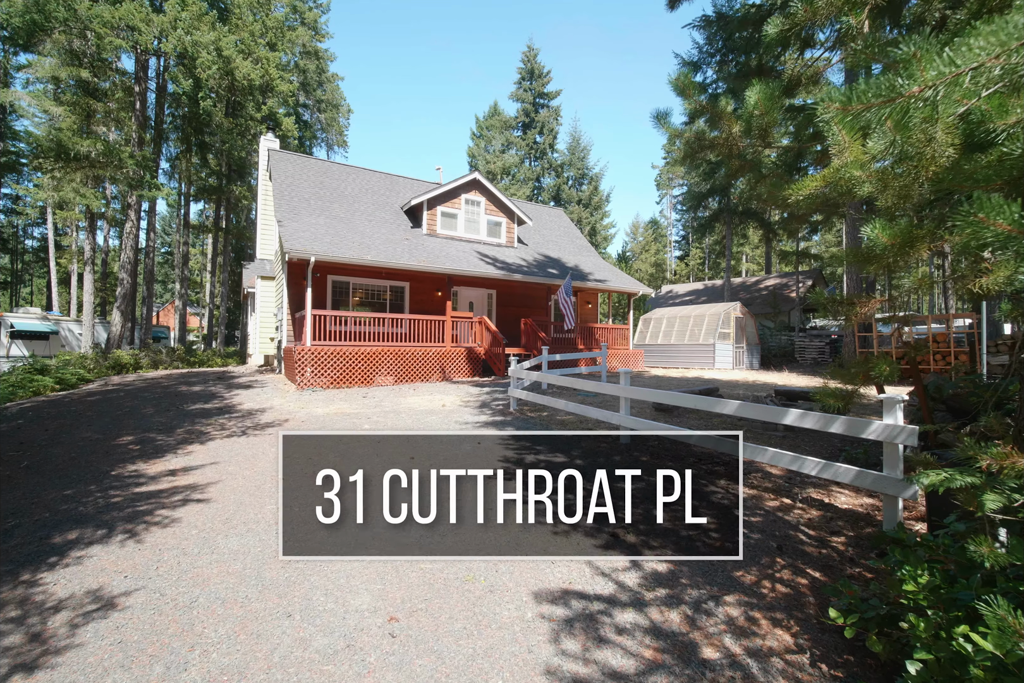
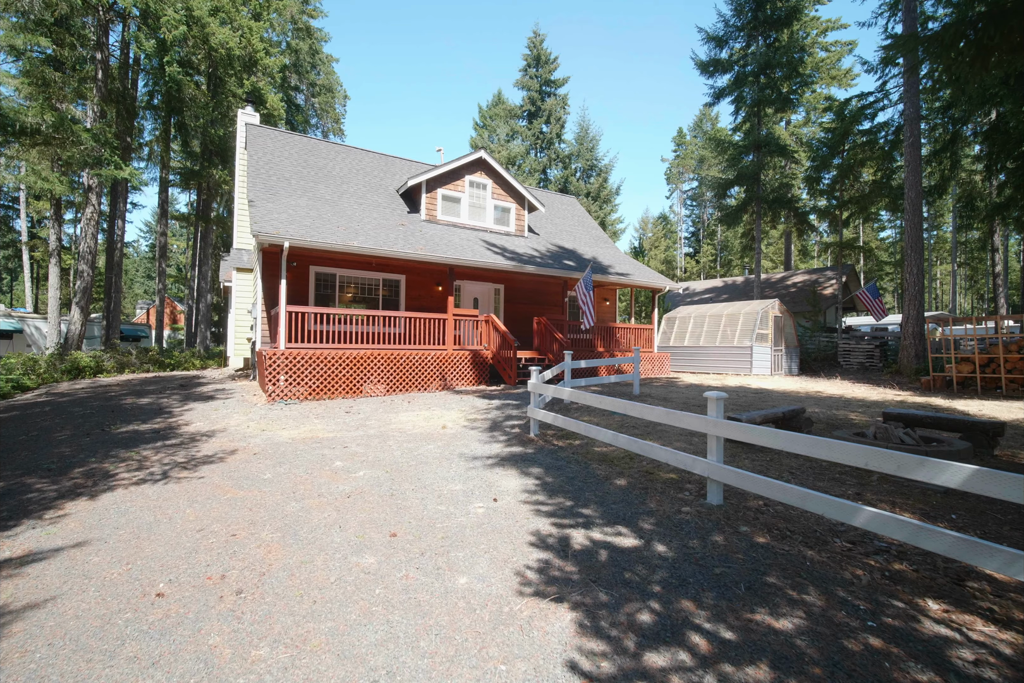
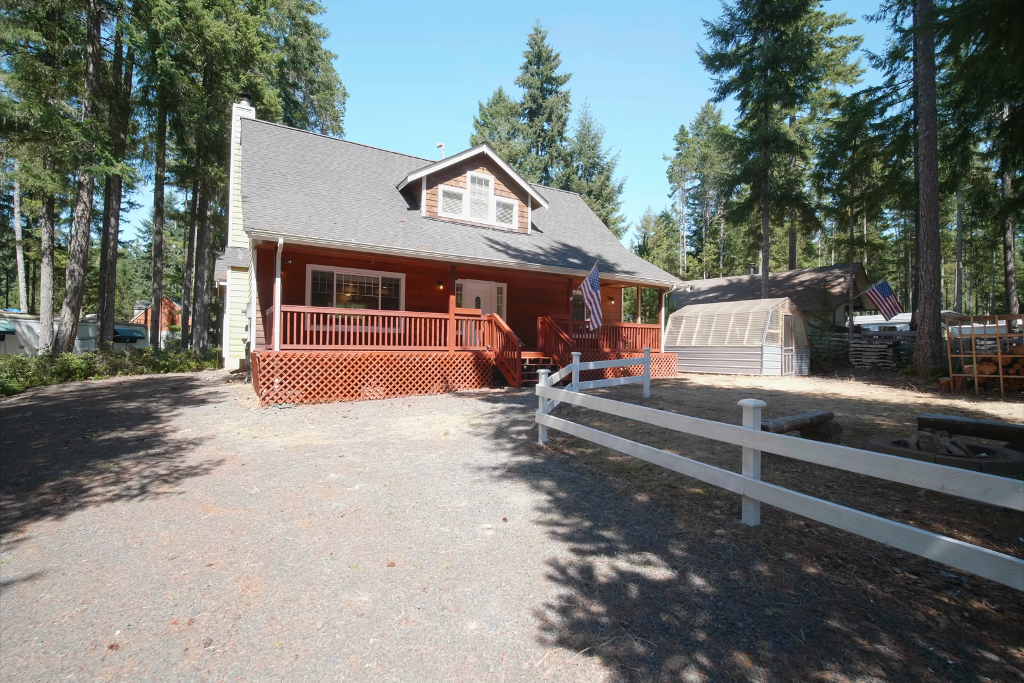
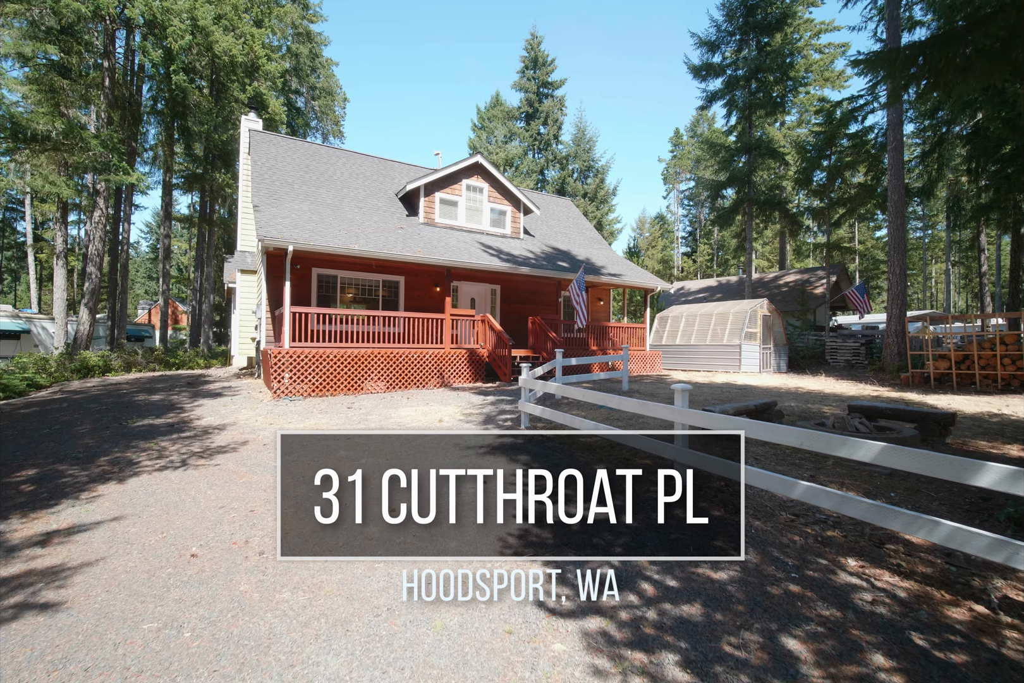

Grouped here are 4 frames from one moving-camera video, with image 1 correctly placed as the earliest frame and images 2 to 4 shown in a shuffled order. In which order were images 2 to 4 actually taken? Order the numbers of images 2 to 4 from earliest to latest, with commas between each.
4, 2, 3
